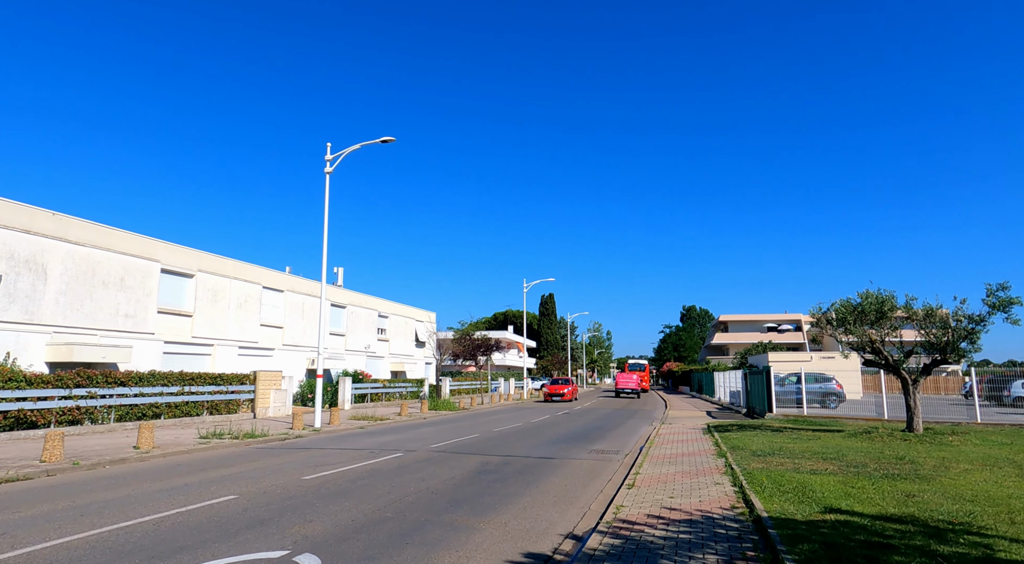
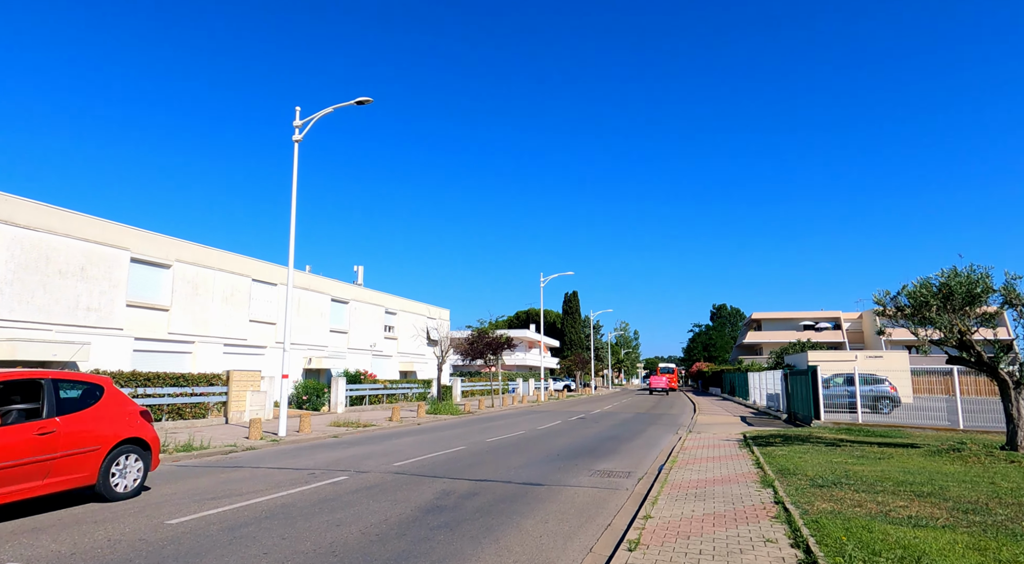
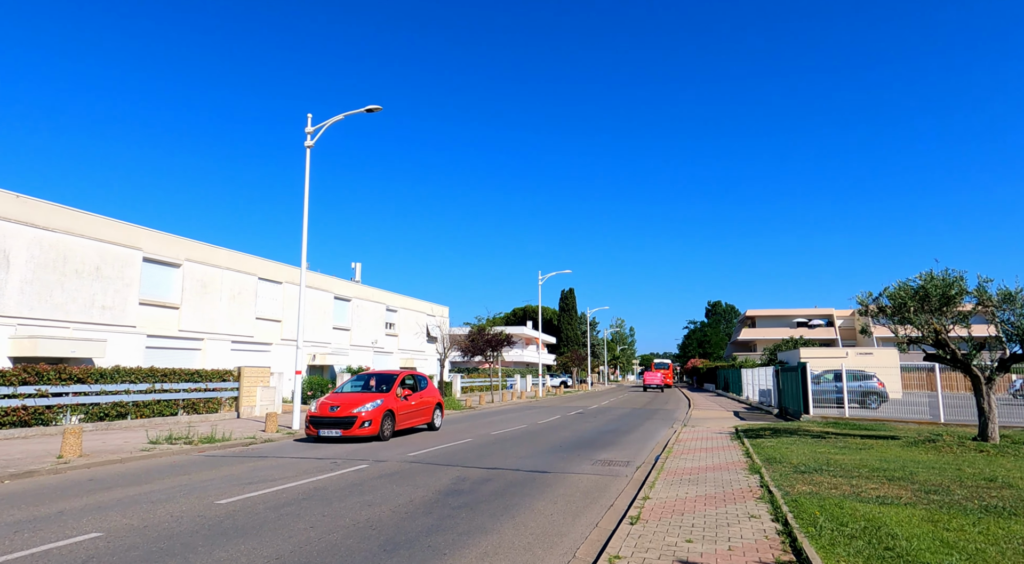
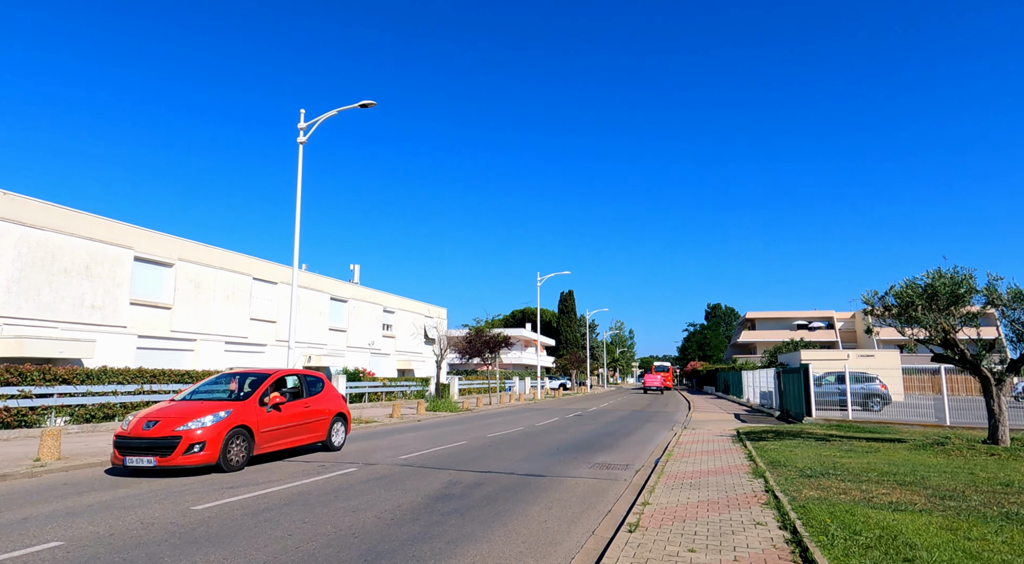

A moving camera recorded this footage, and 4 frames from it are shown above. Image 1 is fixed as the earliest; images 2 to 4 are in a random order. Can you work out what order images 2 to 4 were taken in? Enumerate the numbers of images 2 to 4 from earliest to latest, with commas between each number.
3, 4, 2
